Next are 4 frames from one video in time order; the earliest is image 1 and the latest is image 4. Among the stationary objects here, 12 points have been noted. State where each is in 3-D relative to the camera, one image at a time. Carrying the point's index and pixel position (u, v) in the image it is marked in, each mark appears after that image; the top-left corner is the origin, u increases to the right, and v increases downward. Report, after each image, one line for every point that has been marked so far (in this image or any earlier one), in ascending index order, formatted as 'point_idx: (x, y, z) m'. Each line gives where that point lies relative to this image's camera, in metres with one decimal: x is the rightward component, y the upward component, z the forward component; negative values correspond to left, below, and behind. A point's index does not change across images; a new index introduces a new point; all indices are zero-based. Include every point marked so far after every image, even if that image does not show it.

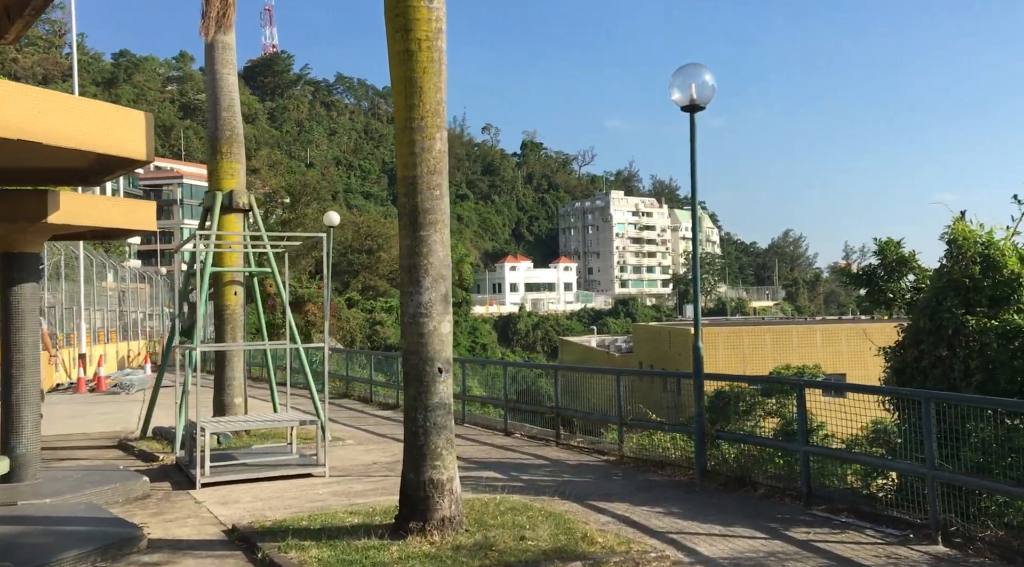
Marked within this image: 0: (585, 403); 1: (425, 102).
0: (+0.7, -1.1, +8.4) m
1: (-0.5, +1.0, +4.8) m
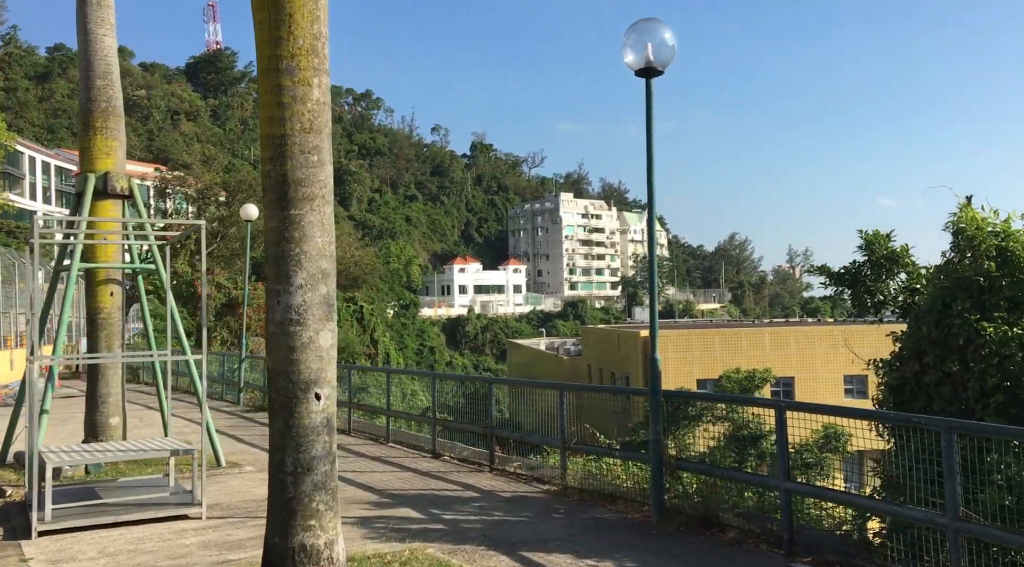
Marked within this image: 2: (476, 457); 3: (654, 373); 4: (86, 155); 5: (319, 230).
0: (+0.1, -1.1, +7.2) m
1: (-0.9, +1.0, +3.6) m
2: (-0.3, -1.5, +7.8) m
3: (+0.9, -0.6, +5.8) m
4: (-3.6, +1.1, +7.5) m
5: (-0.8, +0.2, +3.6) m
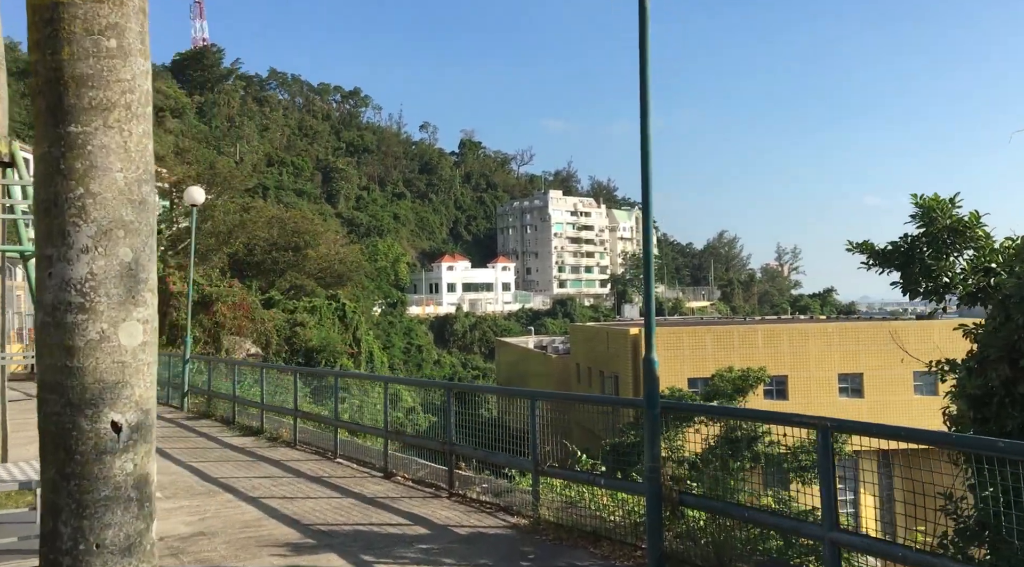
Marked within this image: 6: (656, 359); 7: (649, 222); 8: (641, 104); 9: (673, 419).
0: (-0.2, -1.0, +5.9) m
1: (-1.1, +1.1, +2.2) m
2: (-0.6, -1.4, +6.5) m
3: (+0.7, -0.5, +4.5) m
4: (-3.9, +1.2, +6.2) m
5: (-1.0, +0.3, +2.3) m
6: (+0.7, -0.4, +4.6) m
7: (+0.8, +0.4, +5.3) m
8: (+0.7, +1.0, +5.2) m
9: (+0.8, -0.7, +4.4) m
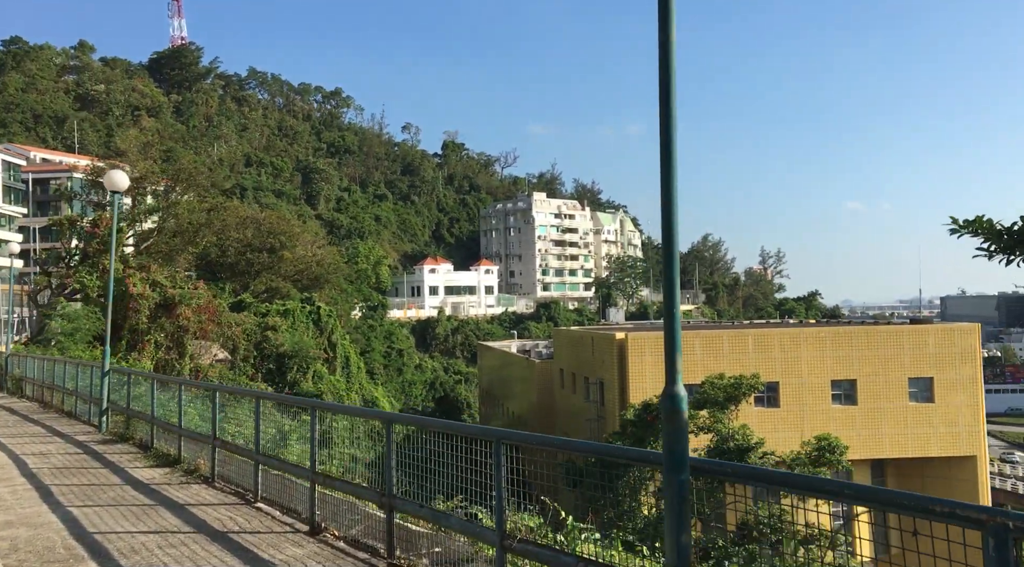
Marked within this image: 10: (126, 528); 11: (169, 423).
0: (-0.3, -1.0, +4.4) m
1: (-1.2, +1.1, +0.7) m
2: (-0.8, -1.4, +4.9) m
3: (+0.5, -0.4, +2.9) m
4: (-4.1, +1.2, +4.5) m
5: (-1.1, +0.3, +0.7) m
6: (+0.6, -0.4, +3.1) m
7: (+0.6, +0.4, +3.8) m
8: (+0.6, +1.0, +3.7) m
9: (+0.7, -0.7, +2.9) m
10: (-2.4, -1.5, +5.5) m
11: (-3.1, -1.3, +8.0) m
